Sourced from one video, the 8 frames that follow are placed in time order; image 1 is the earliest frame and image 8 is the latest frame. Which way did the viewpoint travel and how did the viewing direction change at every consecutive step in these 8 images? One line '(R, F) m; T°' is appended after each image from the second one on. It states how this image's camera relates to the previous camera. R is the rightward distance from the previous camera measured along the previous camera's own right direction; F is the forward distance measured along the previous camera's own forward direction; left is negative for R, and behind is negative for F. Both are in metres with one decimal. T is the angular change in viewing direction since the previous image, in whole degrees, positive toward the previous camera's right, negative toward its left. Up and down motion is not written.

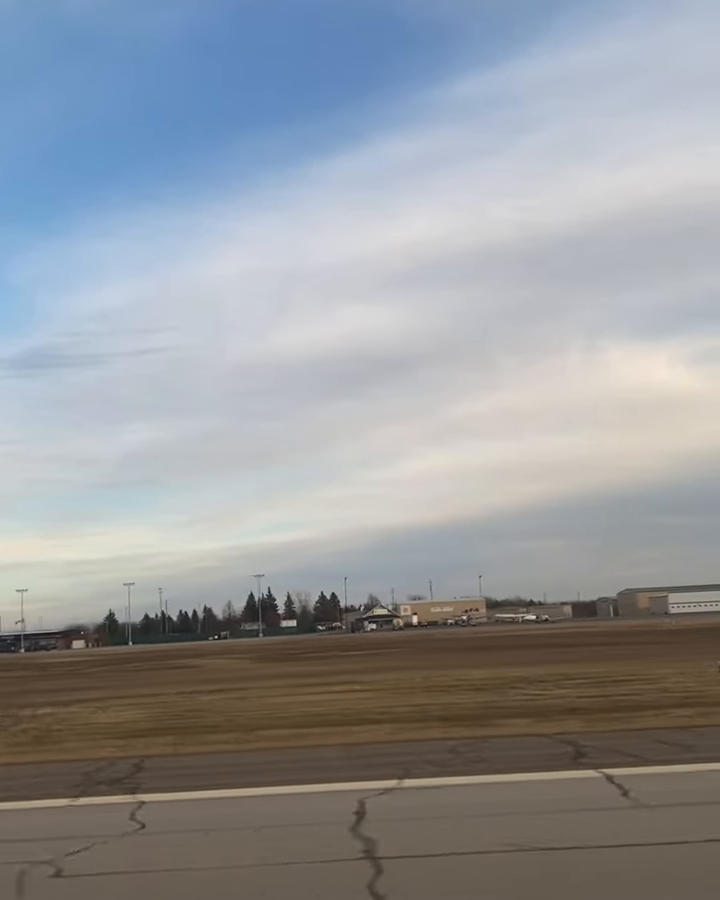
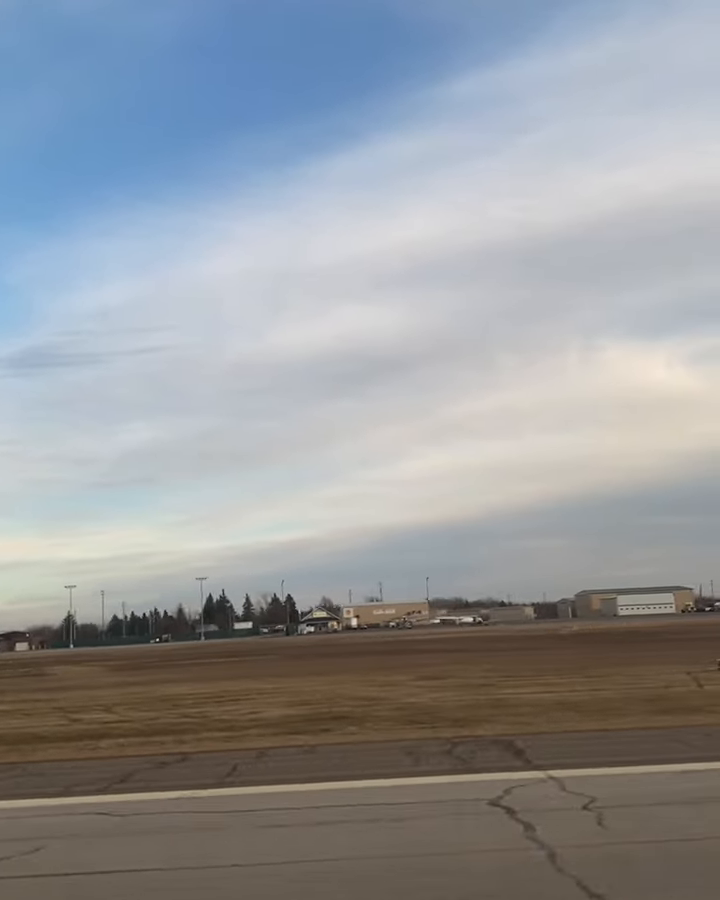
(+2.6, -0.1) m; 0°
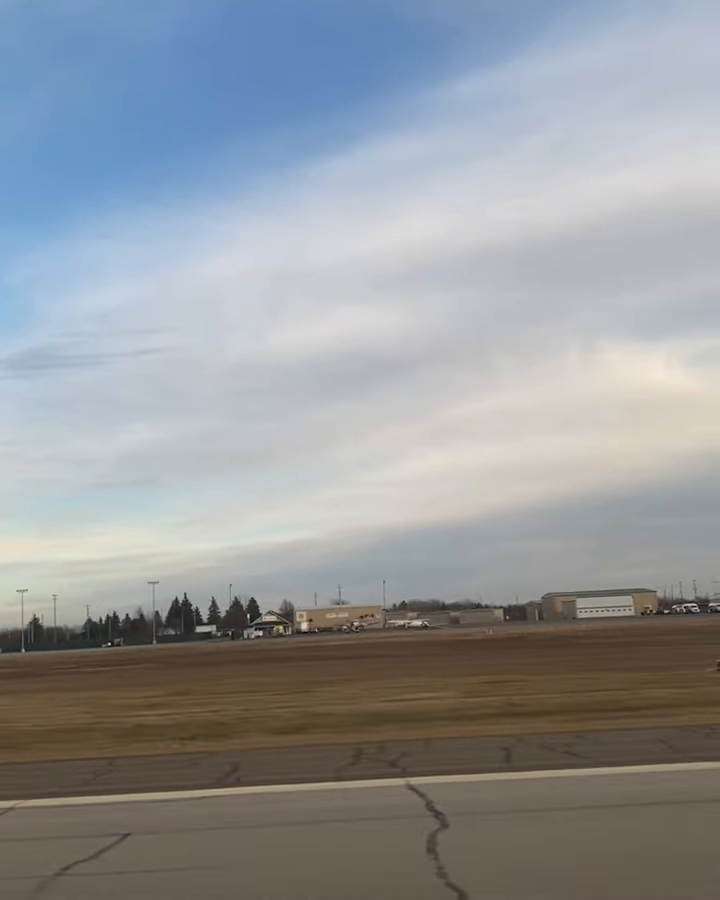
(+2.2, 0.0) m; 0°
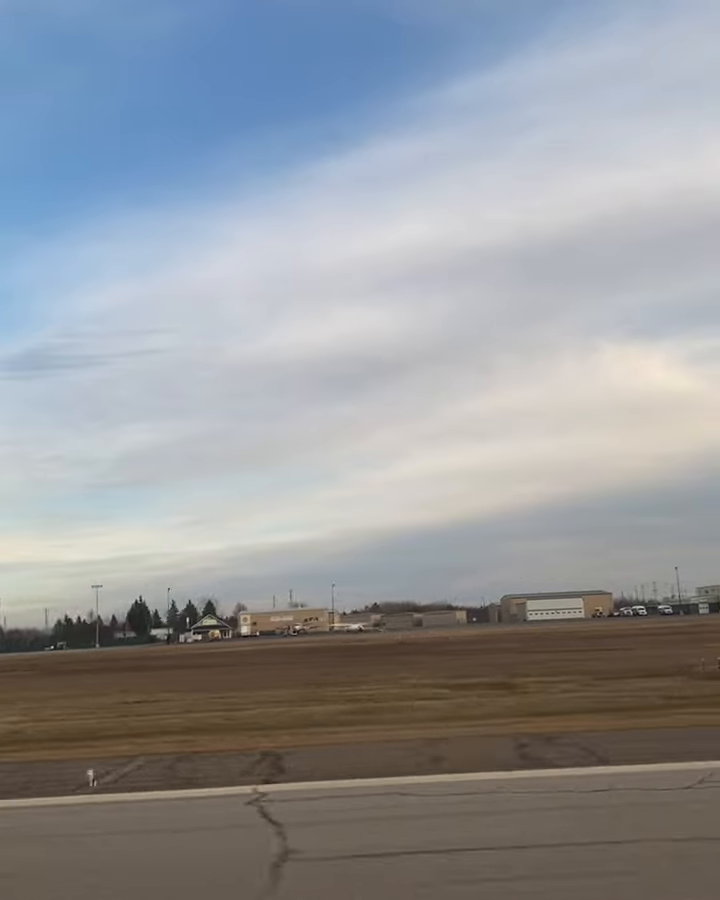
(+2.5, -0.1) m; 0°
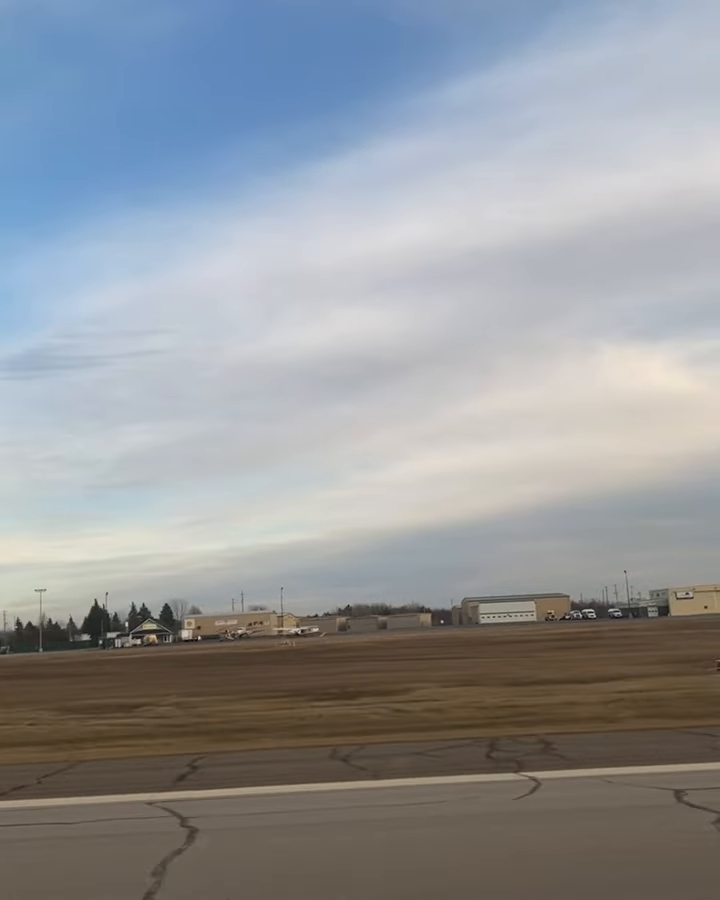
(+2.5, +0.1) m; 0°
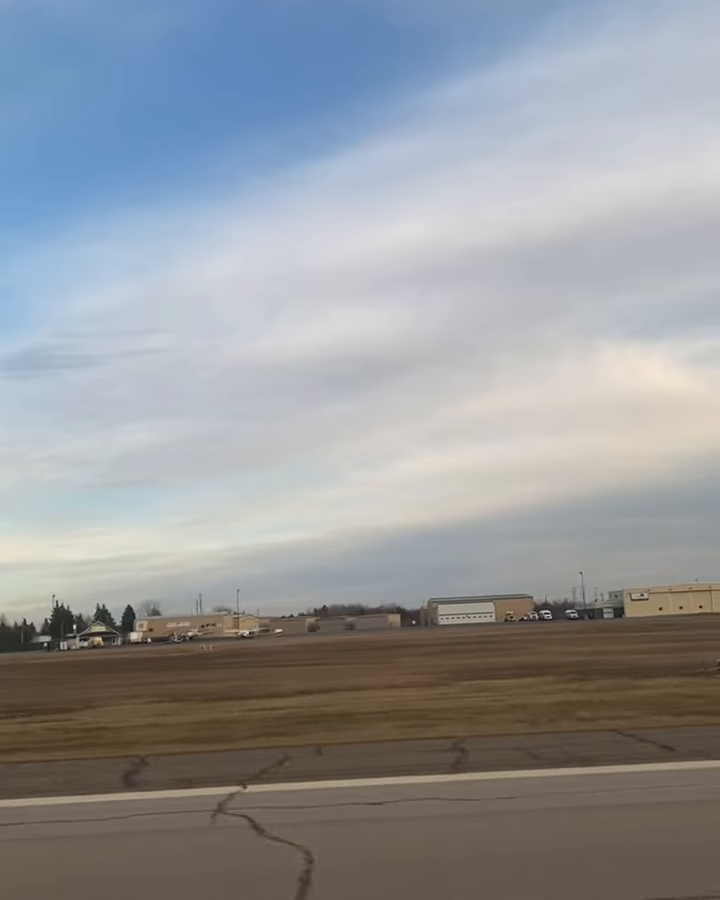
(-4.1, -0.1) m; 0°
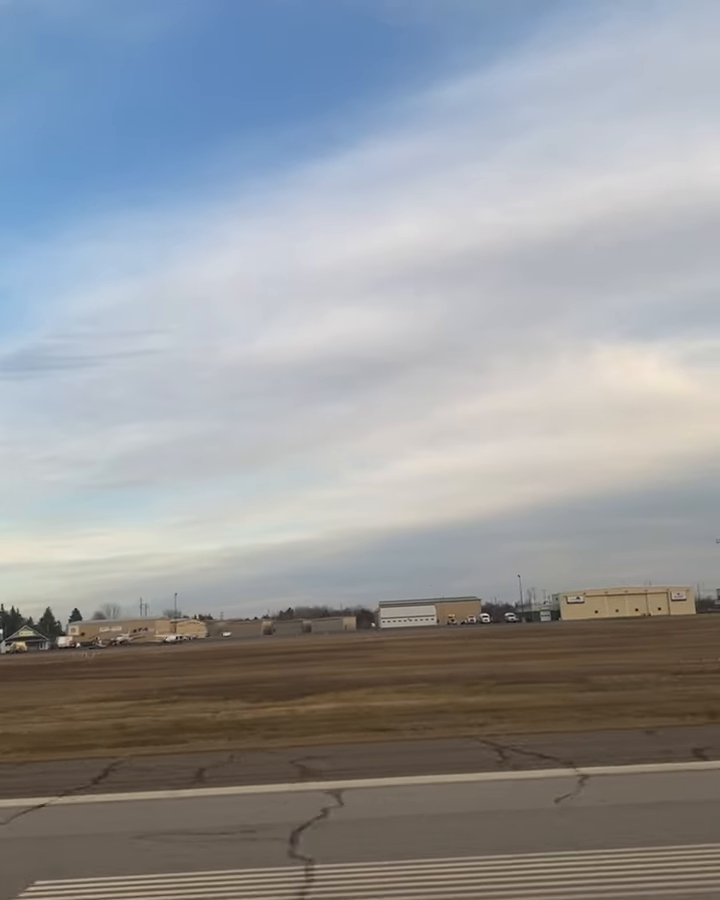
(+2.7, -0.3) m; 0°
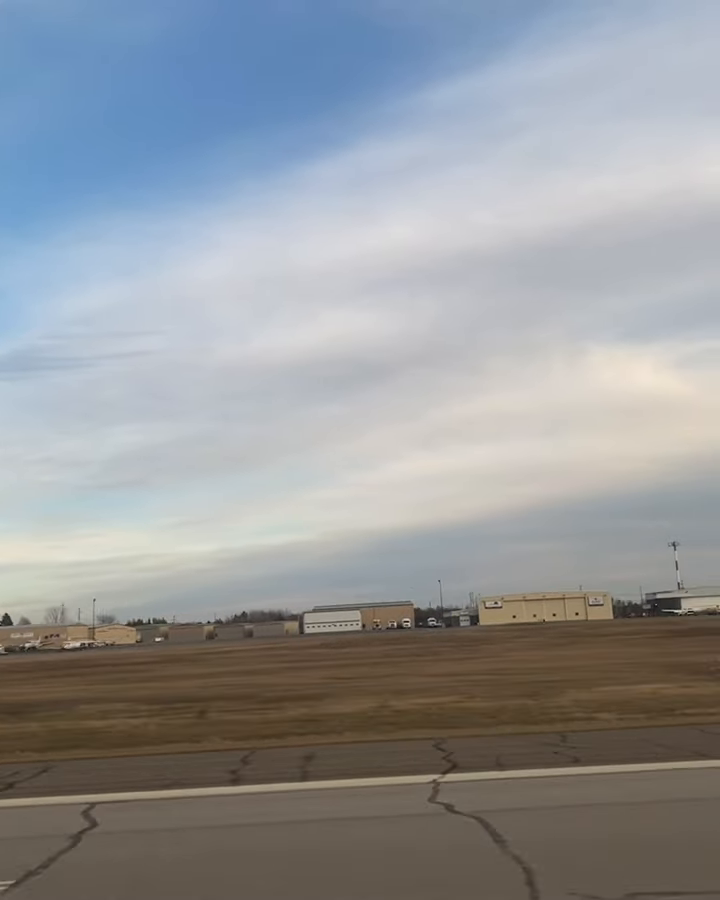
(+3.3, -0.2) m; 0°
